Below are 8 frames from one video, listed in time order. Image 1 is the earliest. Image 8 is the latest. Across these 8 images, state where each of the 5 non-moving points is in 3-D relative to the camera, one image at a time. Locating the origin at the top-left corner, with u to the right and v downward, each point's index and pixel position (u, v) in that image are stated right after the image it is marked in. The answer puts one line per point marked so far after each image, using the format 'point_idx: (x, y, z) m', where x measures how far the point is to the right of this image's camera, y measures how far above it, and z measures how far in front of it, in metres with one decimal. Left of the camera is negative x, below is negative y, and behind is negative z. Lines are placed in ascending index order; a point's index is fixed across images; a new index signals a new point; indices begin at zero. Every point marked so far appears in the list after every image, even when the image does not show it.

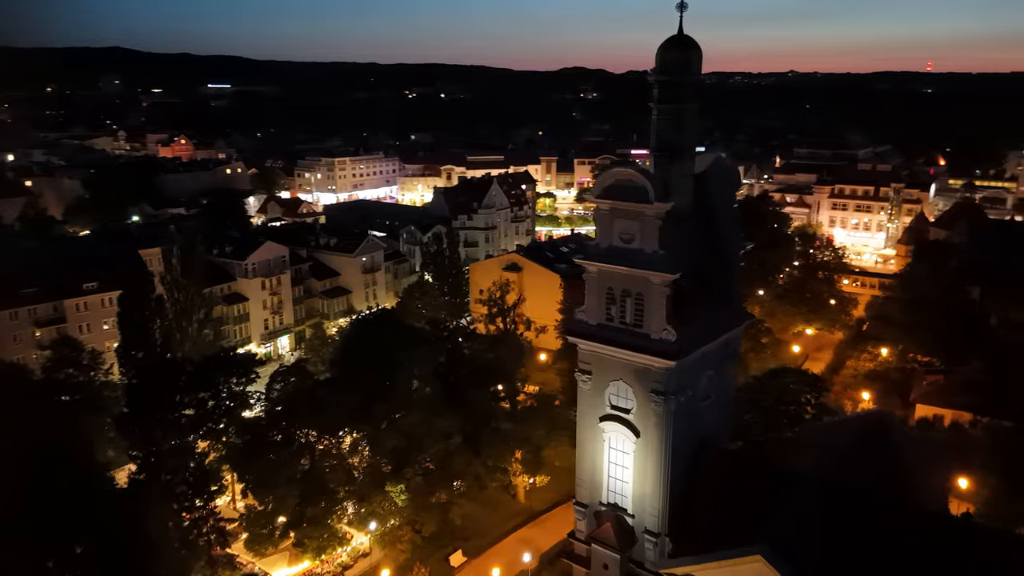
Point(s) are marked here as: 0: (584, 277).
0: (+1.4, +0.2, +13.8) m
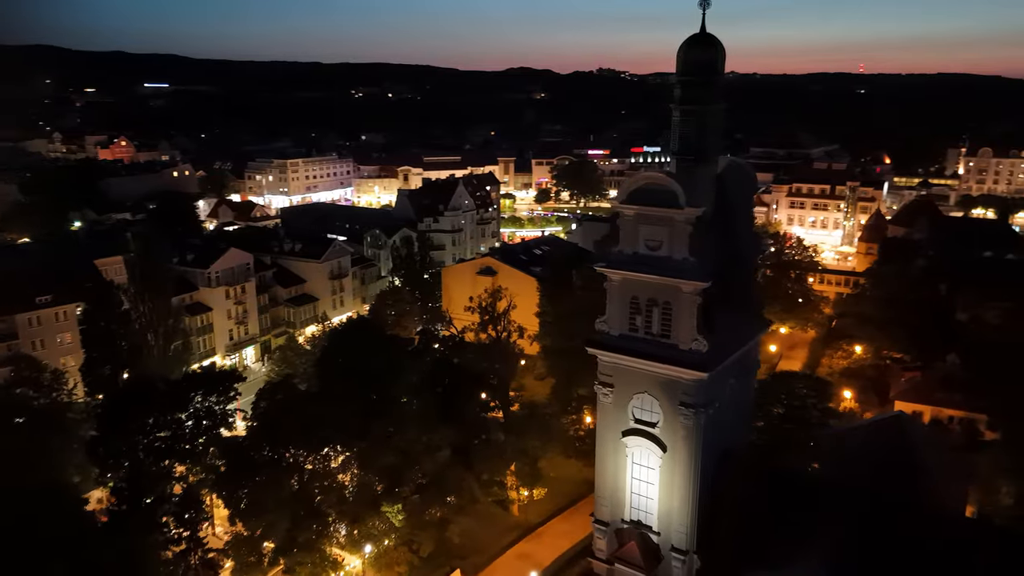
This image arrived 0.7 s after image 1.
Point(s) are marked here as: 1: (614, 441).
0: (+1.7, 0.0, +13.2) m
1: (+1.9, -2.8, +13.8) m
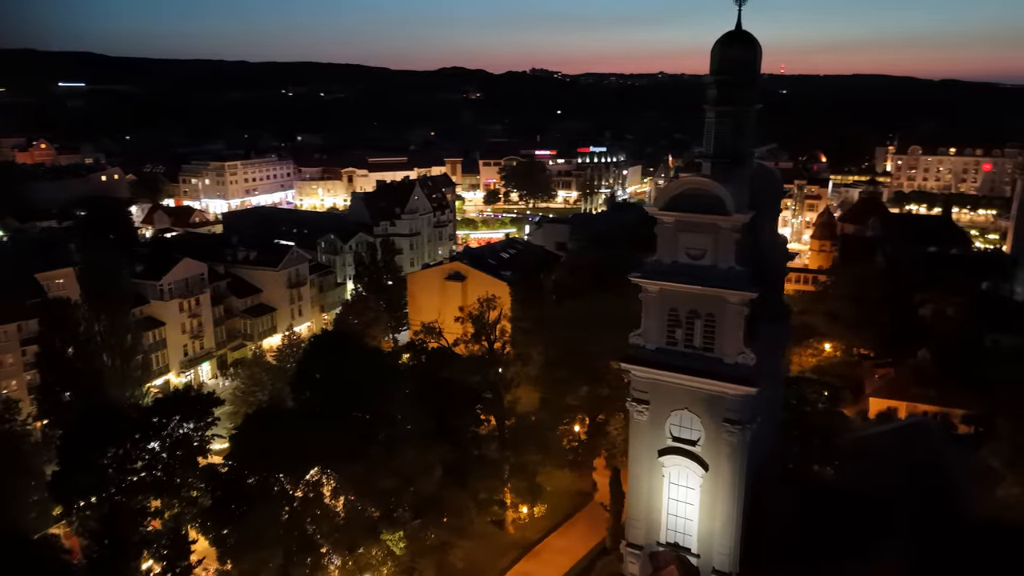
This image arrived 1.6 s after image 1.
0: (+2.2, -0.1, +12.5) m
1: (+2.4, -3.0, +13.0) m
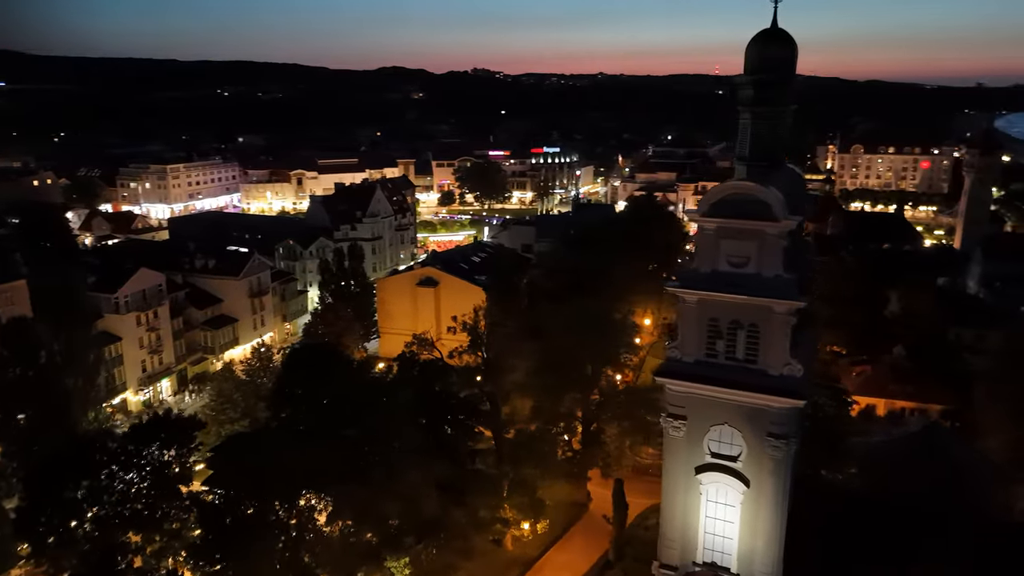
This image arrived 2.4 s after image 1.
0: (+2.6, -0.3, +11.9) m
1: (+2.9, -3.1, +12.4) m
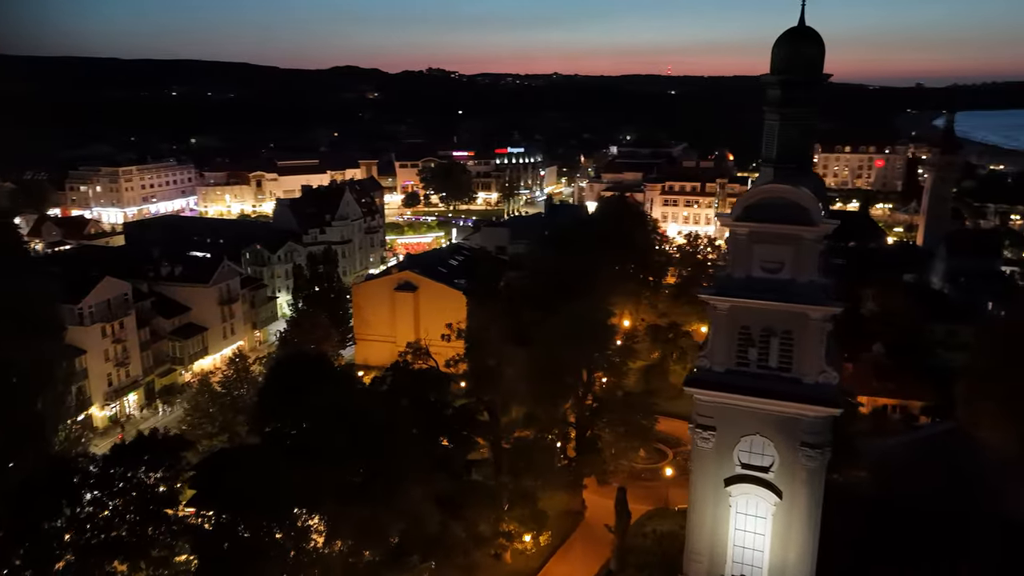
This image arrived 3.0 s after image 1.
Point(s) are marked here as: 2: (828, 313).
0: (+3.0, -0.4, +11.5) m
1: (+3.3, -3.2, +12.1) m
2: (+4.5, -0.4, +10.7) m
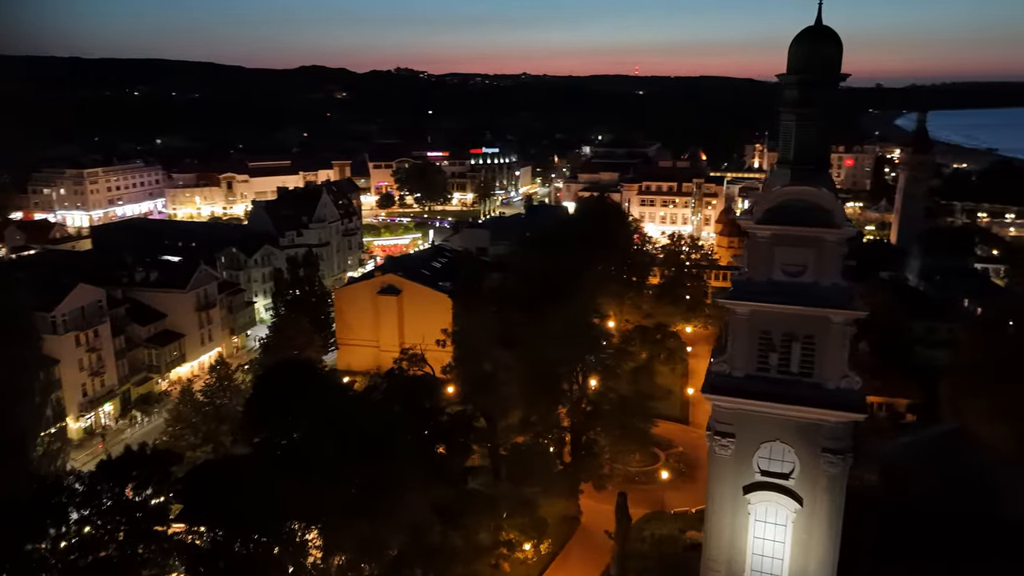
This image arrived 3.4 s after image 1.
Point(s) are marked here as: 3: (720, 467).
0: (+3.2, -0.5, +11.2) m
1: (+3.5, -3.3, +11.8) m
2: (+4.8, -0.4, +10.6) m
3: (+3.3, -2.8, +11.8) m
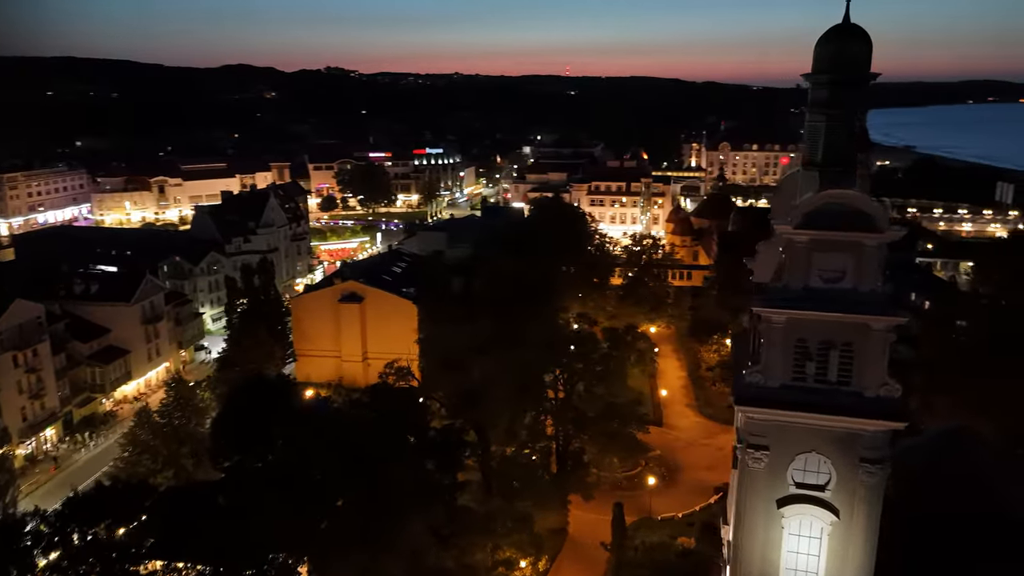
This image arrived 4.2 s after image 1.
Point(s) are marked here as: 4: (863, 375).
0: (+3.6, -0.6, +10.8) m
1: (+3.9, -3.4, +11.4) m
2: (+5.2, -0.5, +10.3) m
3: (+3.7, -2.9, +11.4) m
4: (+5.0, -1.2, +10.6) m
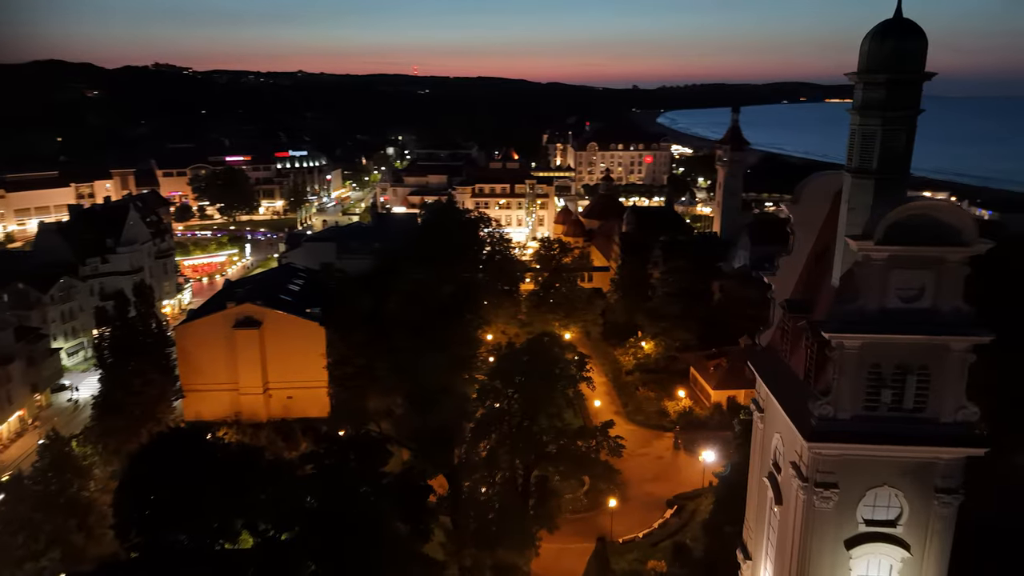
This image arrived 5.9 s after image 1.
0: (+4.2, -0.9, +9.7) m
1: (+4.5, -3.7, +10.4) m
2: (+5.9, -0.7, +9.5) m
3: (+4.2, -3.2, +10.3) m
4: (+5.6, -1.5, +9.8) m
